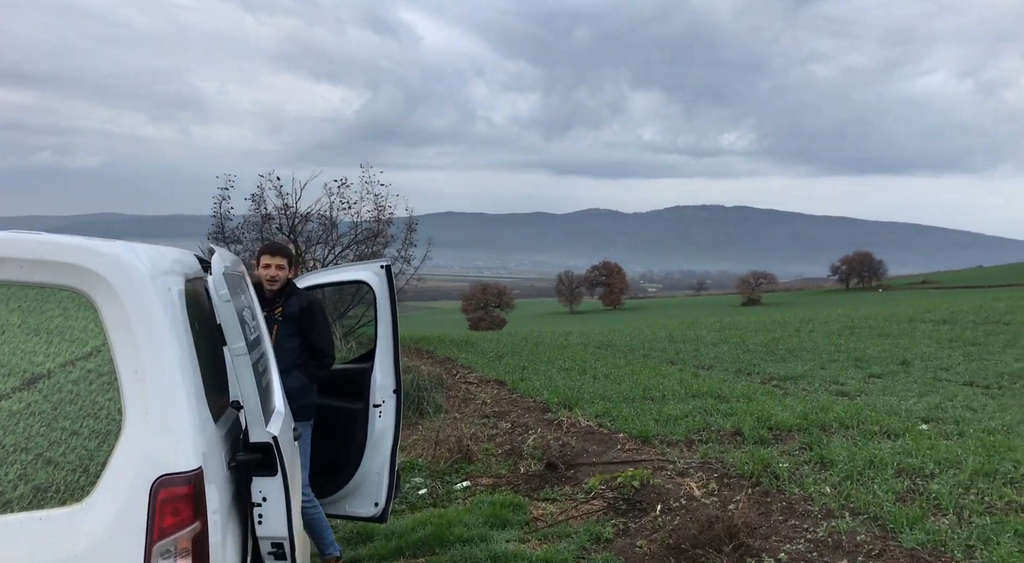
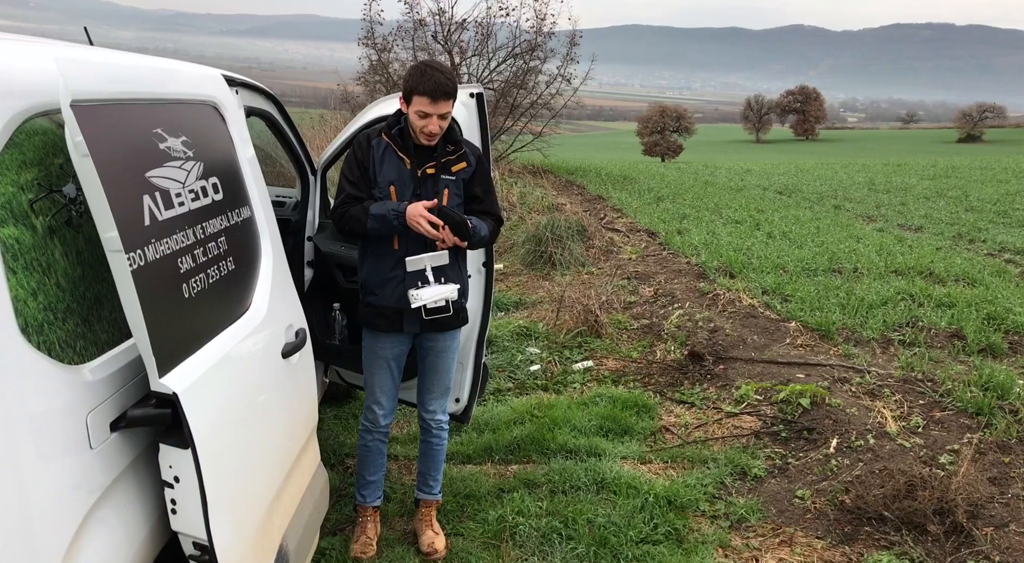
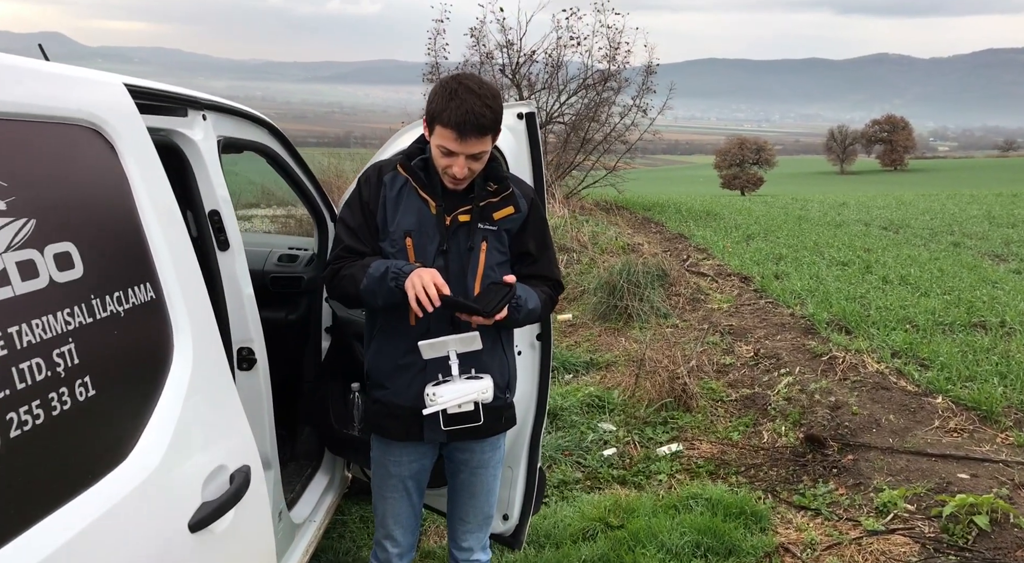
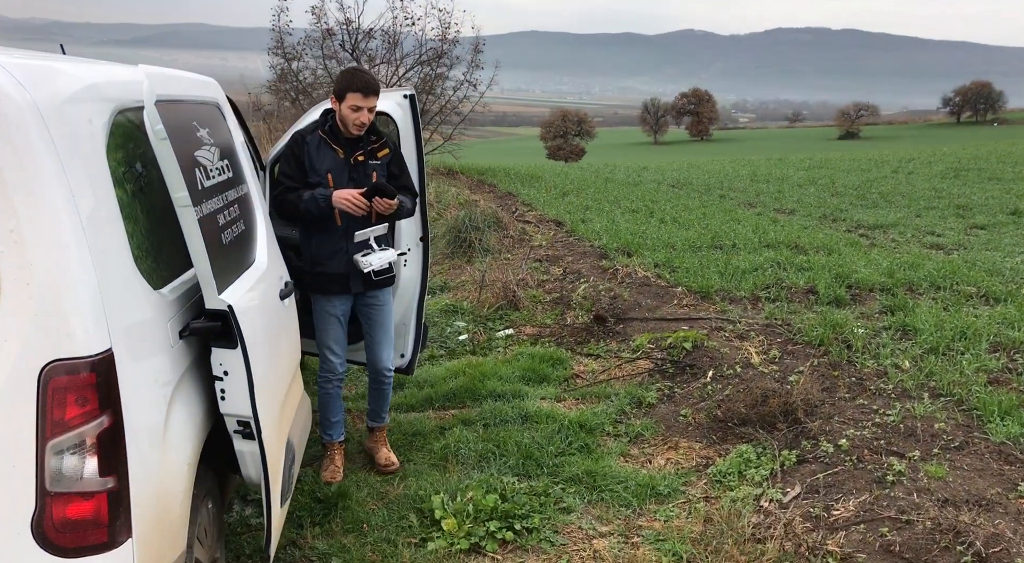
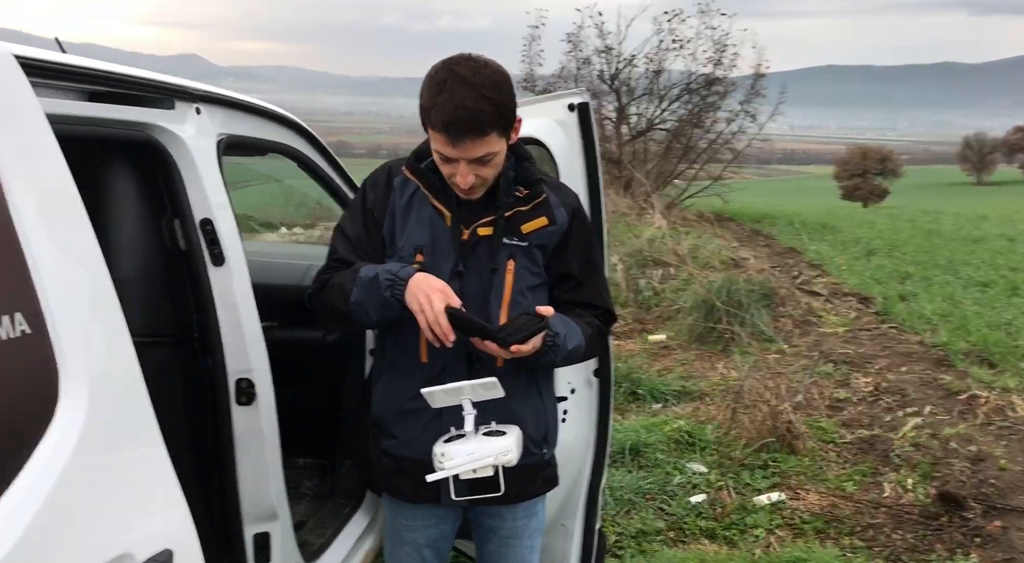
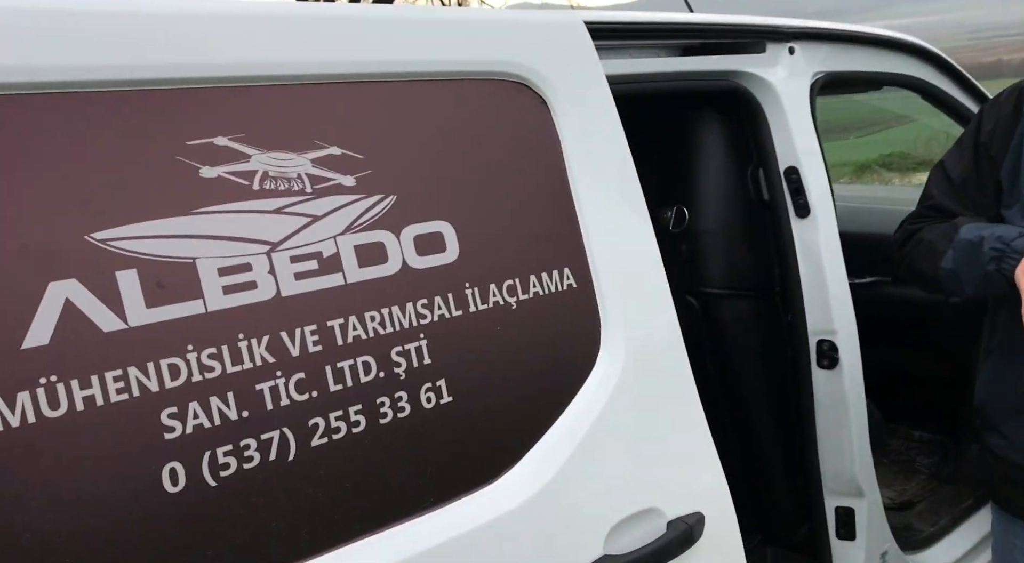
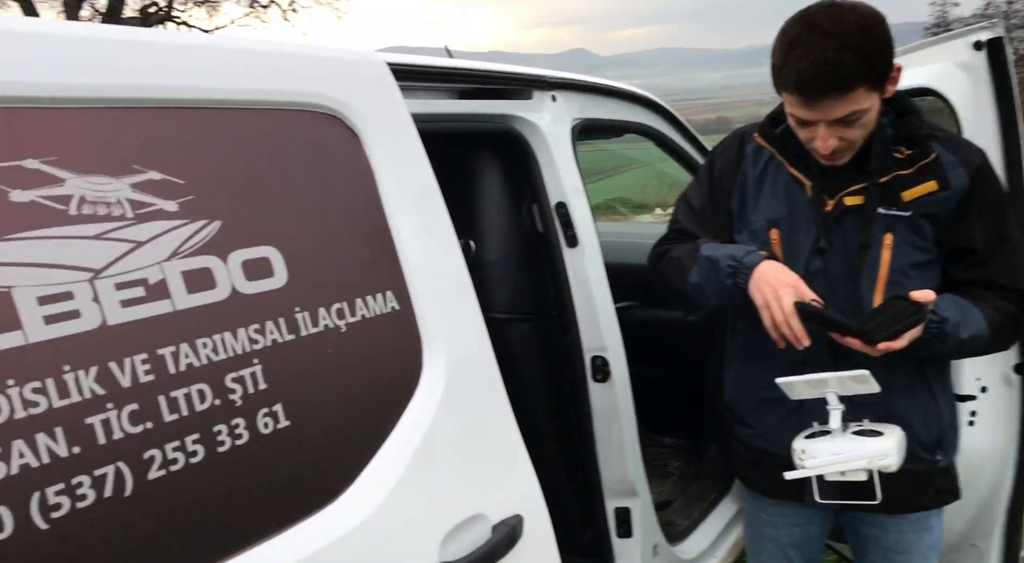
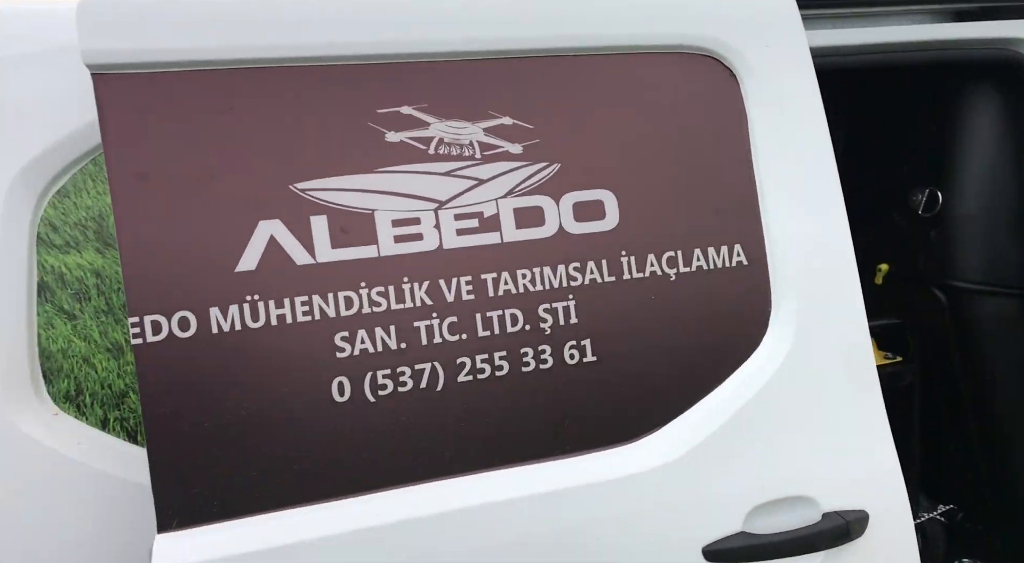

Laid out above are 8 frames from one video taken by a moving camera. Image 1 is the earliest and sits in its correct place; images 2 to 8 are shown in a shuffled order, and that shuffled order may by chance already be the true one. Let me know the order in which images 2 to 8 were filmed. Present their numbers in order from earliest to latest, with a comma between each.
4, 2, 3, 5, 7, 6, 8
